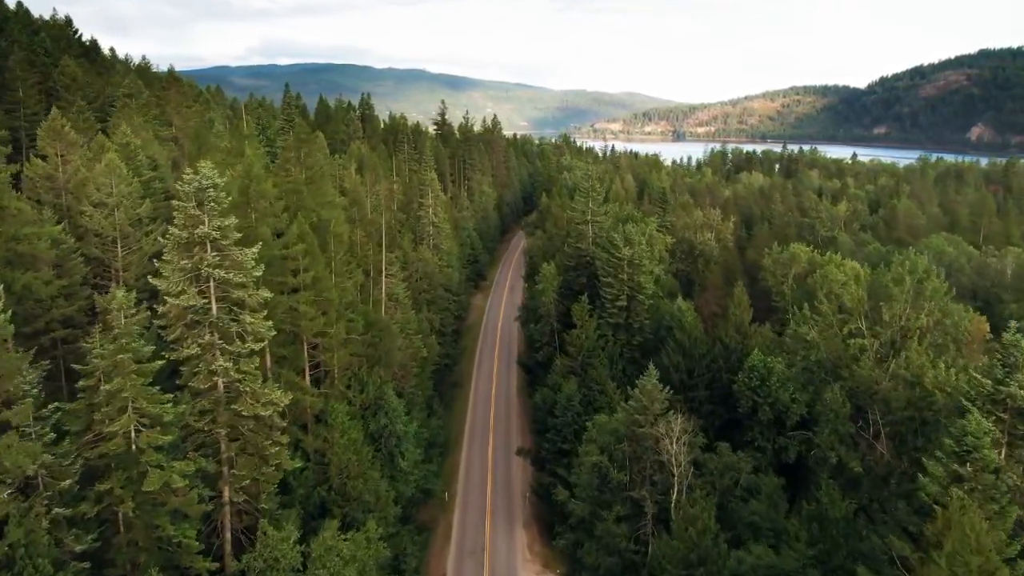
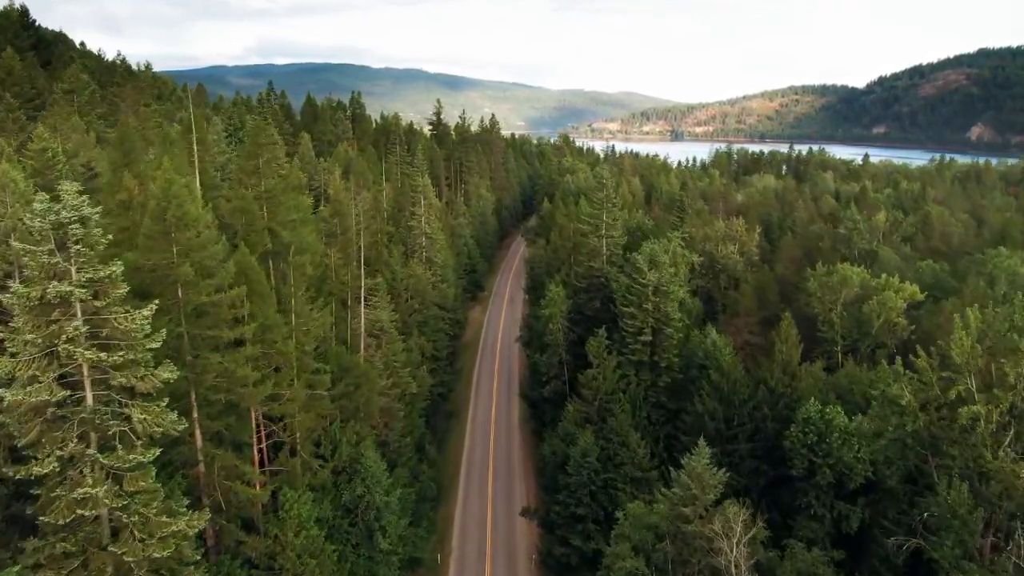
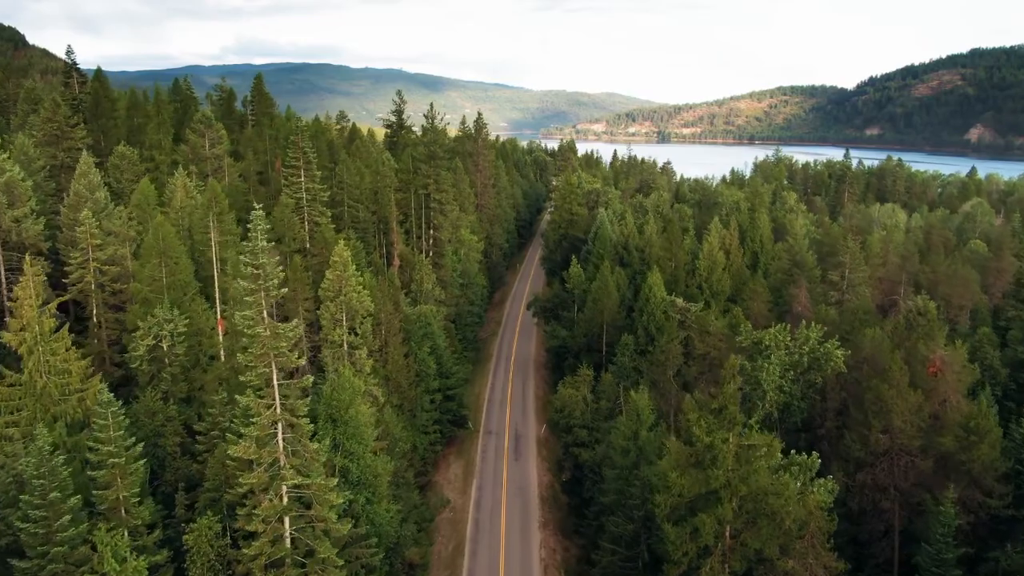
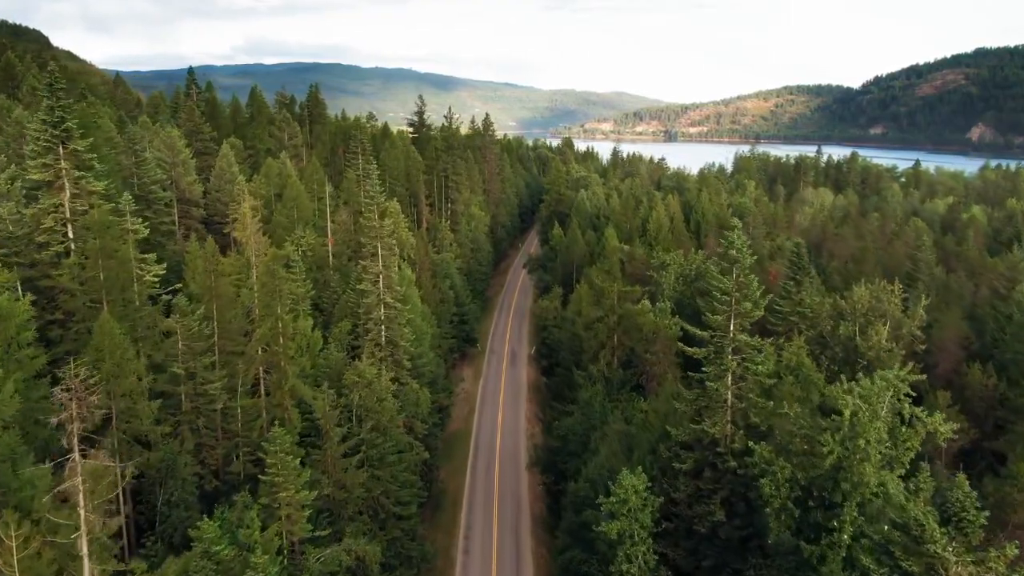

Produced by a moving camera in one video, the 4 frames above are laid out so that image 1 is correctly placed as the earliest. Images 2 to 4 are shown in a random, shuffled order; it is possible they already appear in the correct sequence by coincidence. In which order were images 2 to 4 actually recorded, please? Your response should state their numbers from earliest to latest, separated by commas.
2, 4, 3
